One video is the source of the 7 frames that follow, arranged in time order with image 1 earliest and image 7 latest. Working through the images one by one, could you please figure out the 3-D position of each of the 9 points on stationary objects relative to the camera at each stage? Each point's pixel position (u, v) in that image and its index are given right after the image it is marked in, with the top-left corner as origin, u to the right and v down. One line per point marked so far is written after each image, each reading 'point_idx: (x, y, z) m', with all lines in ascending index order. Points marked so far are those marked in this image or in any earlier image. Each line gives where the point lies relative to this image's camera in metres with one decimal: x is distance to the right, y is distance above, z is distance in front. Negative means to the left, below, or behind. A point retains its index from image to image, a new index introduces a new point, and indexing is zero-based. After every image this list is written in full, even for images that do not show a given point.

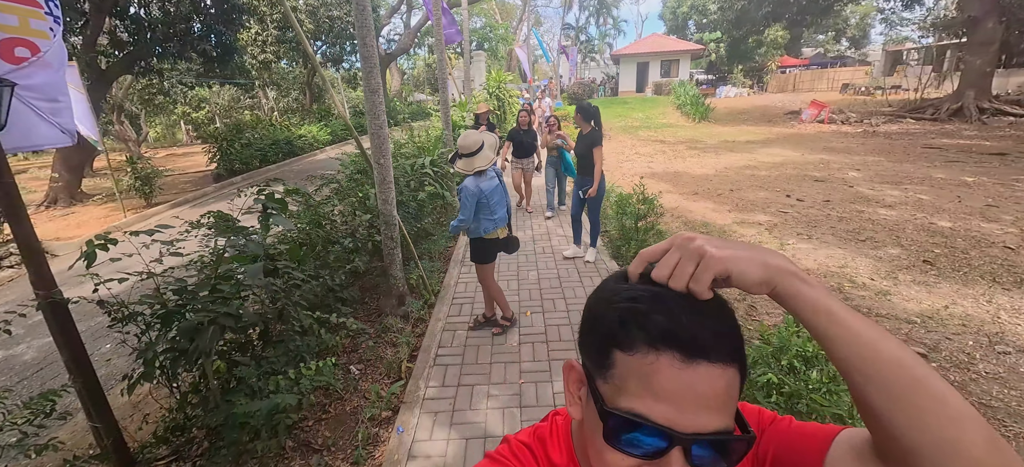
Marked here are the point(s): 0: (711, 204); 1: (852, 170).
0: (+3.5, +0.5, +7.0) m
1: (+8.1, +1.5, +9.4) m
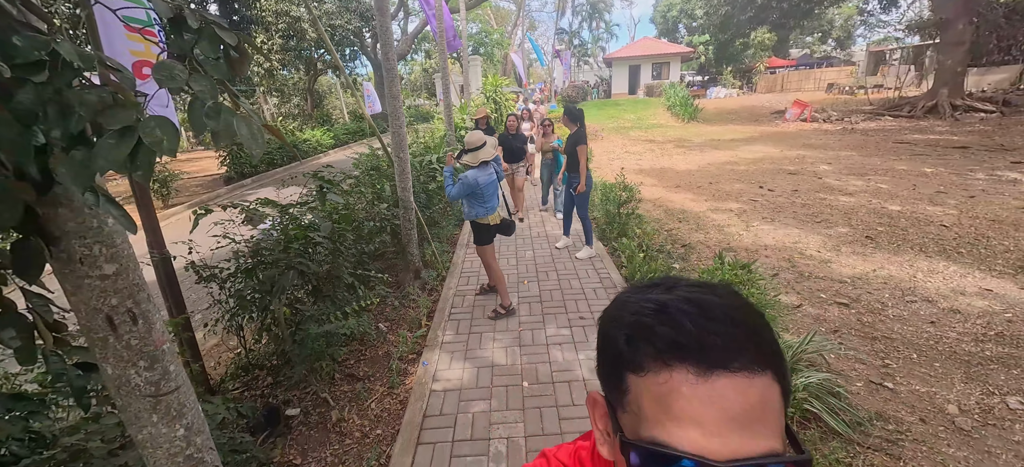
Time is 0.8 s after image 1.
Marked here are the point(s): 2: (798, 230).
0: (+3.5, +0.8, +7.7) m
1: (+8.0, +1.8, +10.1) m
2: (+4.1, +0.1, +5.6) m
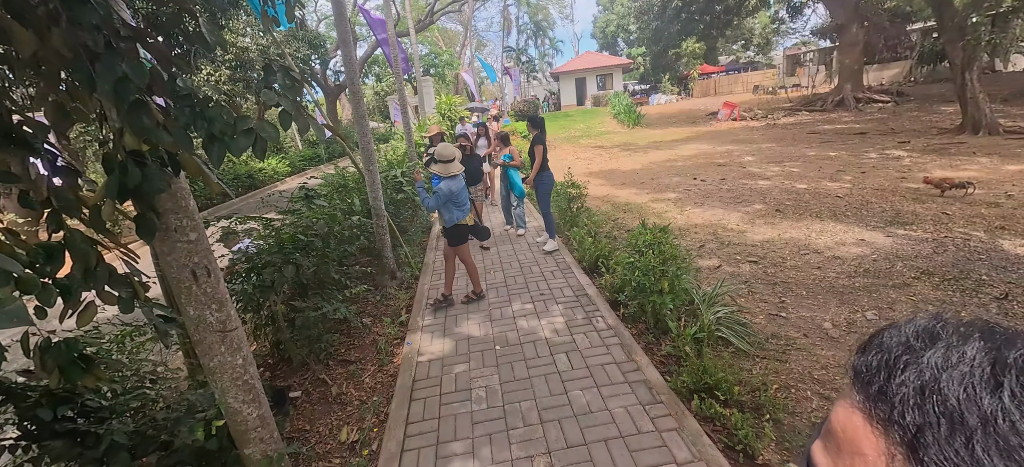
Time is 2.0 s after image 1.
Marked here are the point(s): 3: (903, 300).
0: (+2.7, +1.0, +8.5) m
1: (+6.9, +2.3, +11.4) m
2: (+3.5, +0.4, +6.5) m
3: (+3.5, -0.6, +3.5) m
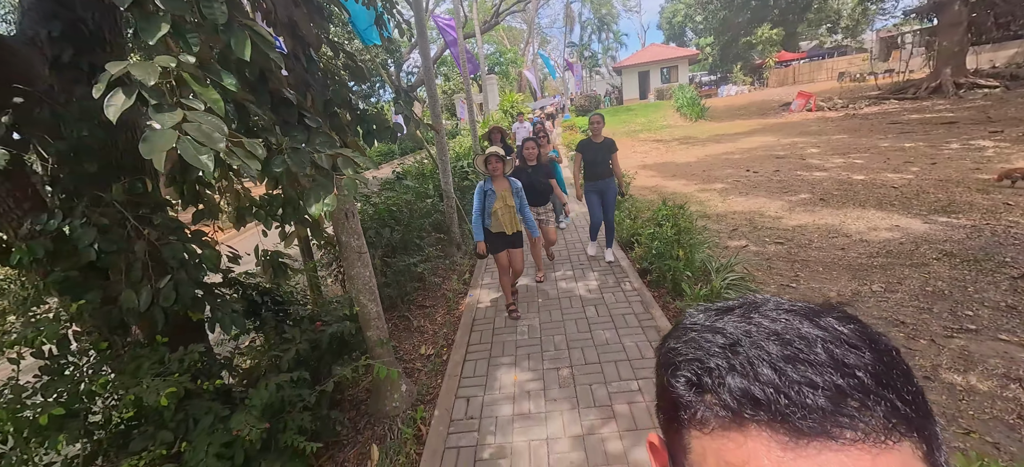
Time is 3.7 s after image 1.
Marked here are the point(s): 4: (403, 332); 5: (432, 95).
0: (+3.9, +1.2, +8.9) m
1: (+8.5, +2.4, +11.1) m
2: (+4.3, +0.6, +6.7) m
3: (+3.9, -0.4, +3.8) m
4: (-1.1, -1.0, +4.1) m
5: (-1.2, +2.0, +5.7) m
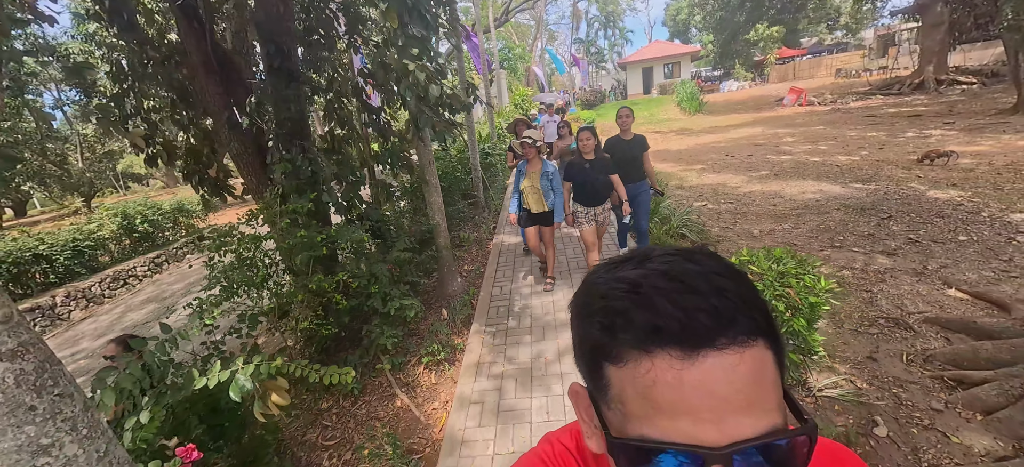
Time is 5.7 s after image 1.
0: (+4.2, +1.9, +10.4) m
1: (+8.9, +3.1, +12.5) m
2: (+4.6, +1.2, +8.2) m
3: (+4.2, +0.2, +5.3) m
4: (-0.9, -0.4, +5.7) m
5: (-0.9, +2.7, +7.3) m
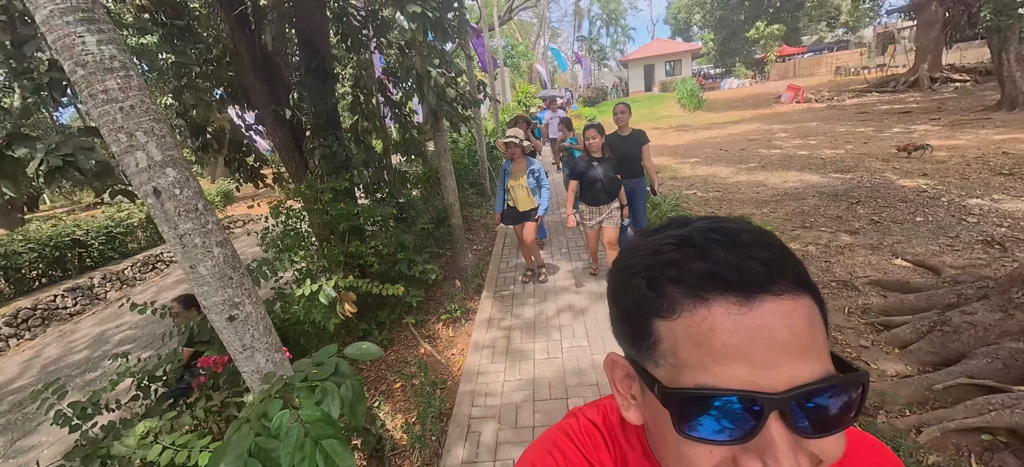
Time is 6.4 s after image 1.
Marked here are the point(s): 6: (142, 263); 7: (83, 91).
0: (+4.3, +2.1, +10.9) m
1: (+9.0, +3.4, +13.0) m
2: (+4.7, +1.5, +8.8) m
3: (+4.2, +0.4, +5.9) m
4: (-0.8, -0.1, +6.3) m
5: (-0.8, +3.0, +7.9) m
6: (-8.9, -0.7, +9.4) m
7: (-1.3, +0.5, +1.2) m
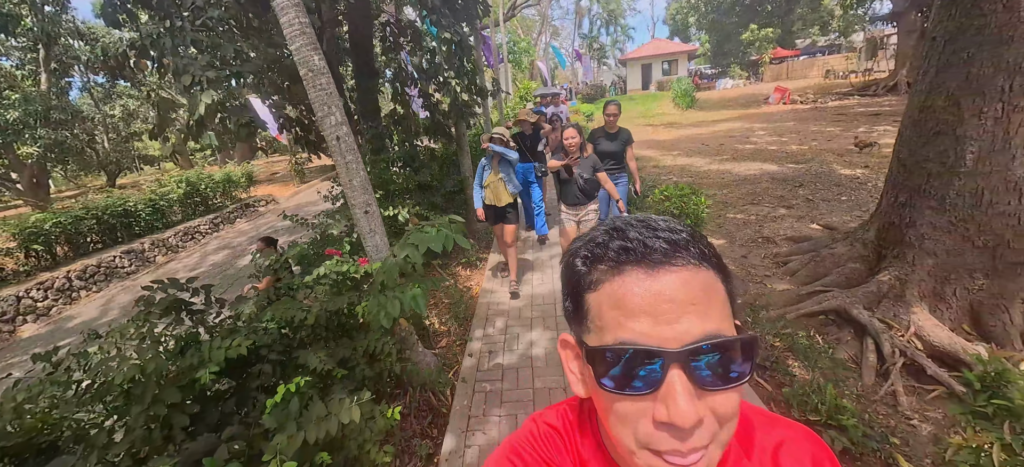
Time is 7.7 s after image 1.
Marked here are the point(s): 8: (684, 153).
0: (+4.4, +2.6, +12.1) m
1: (+9.1, +3.7, +14.2) m
2: (+4.8, +1.9, +10.0) m
3: (+4.3, +0.8, +7.1) m
4: (-0.8, +0.4, +7.5) m
5: (-0.7, +3.5, +9.0) m
6: (-8.8, 0.0, +10.6) m
7: (-1.3, +0.9, +2.4) m
8: (+4.7, +2.2, +10.9) m
